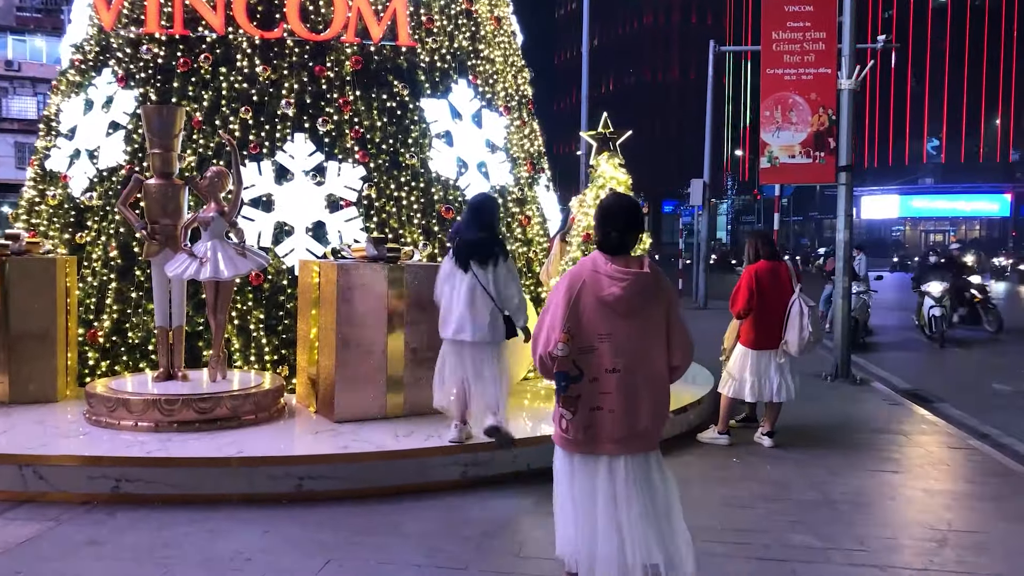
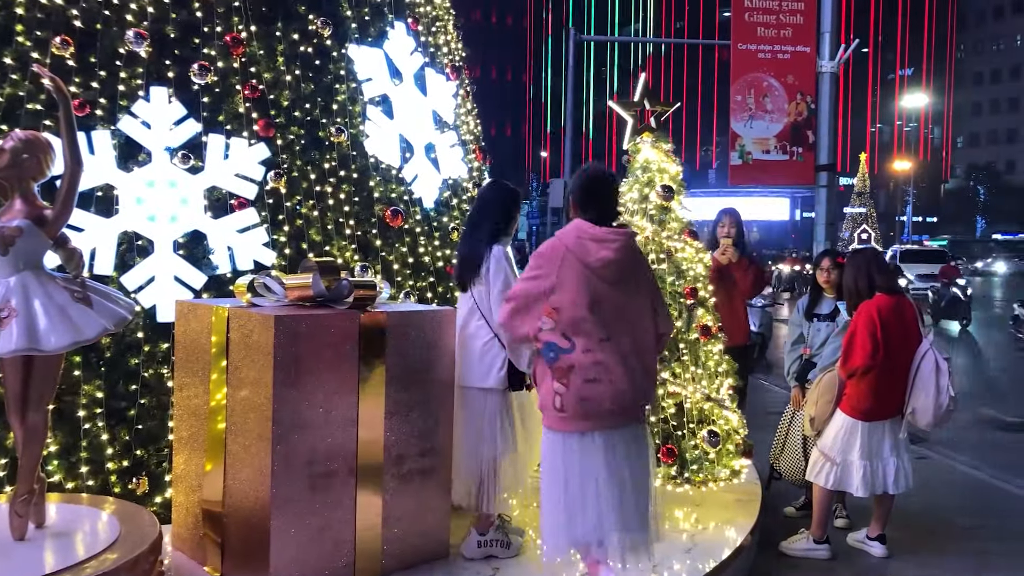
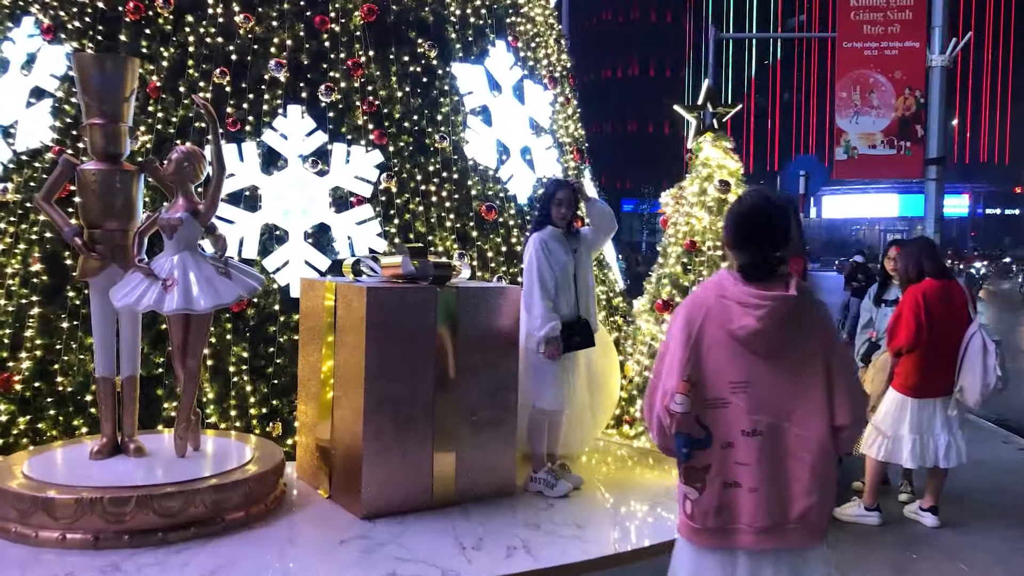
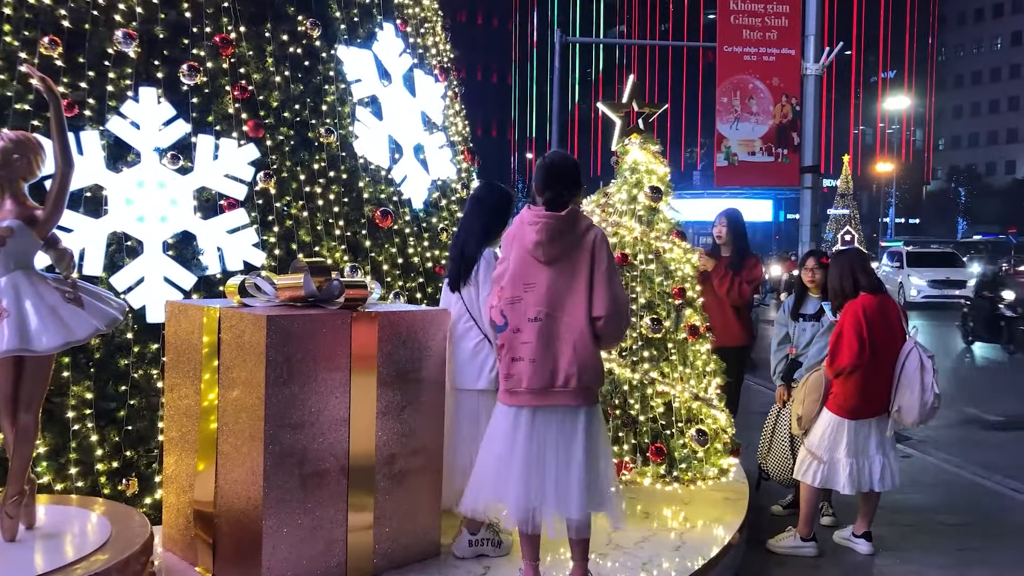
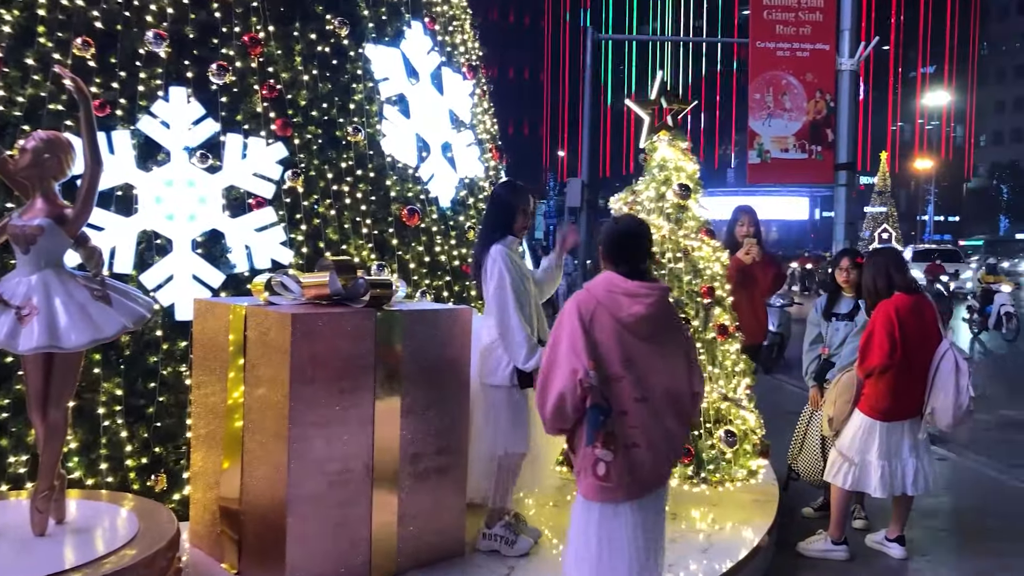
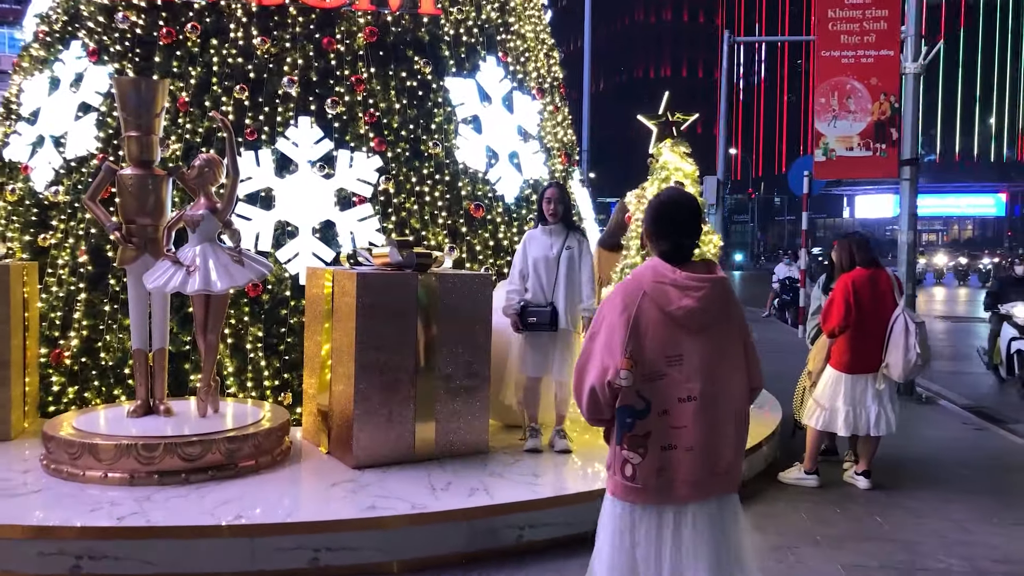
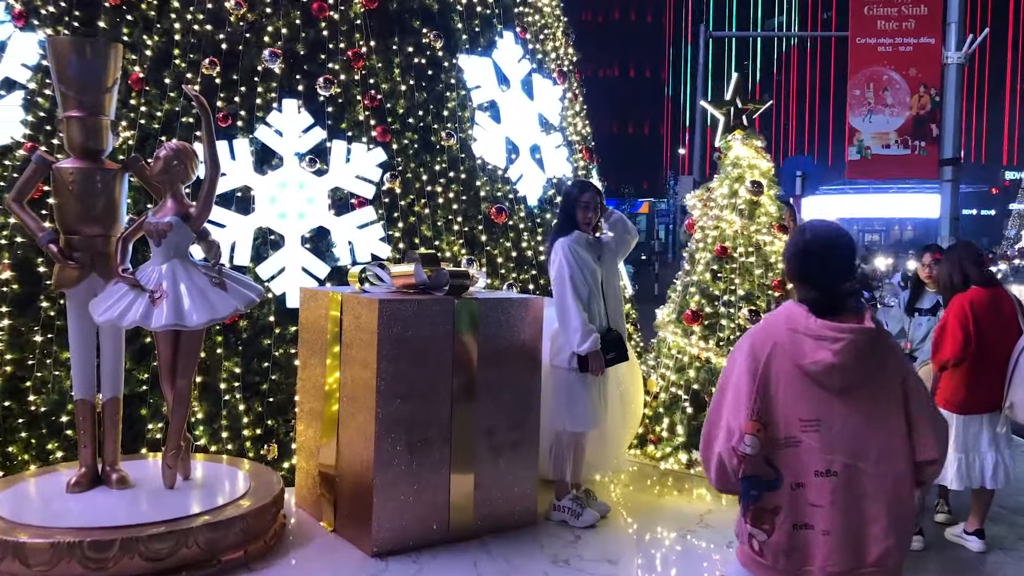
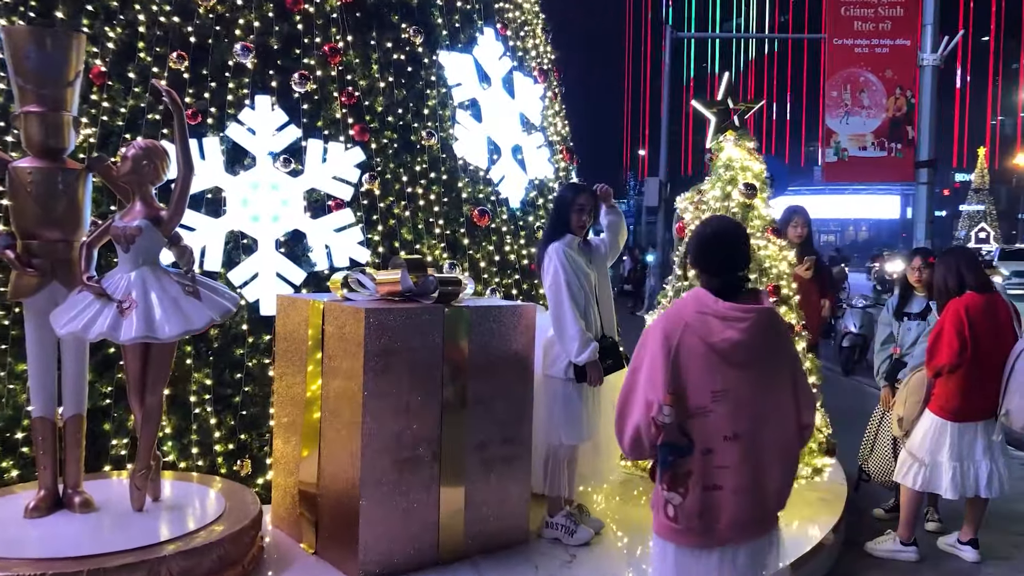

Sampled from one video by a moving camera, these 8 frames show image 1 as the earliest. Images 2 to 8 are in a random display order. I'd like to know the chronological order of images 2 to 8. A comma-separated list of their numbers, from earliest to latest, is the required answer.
6, 3, 7, 8, 5, 2, 4
